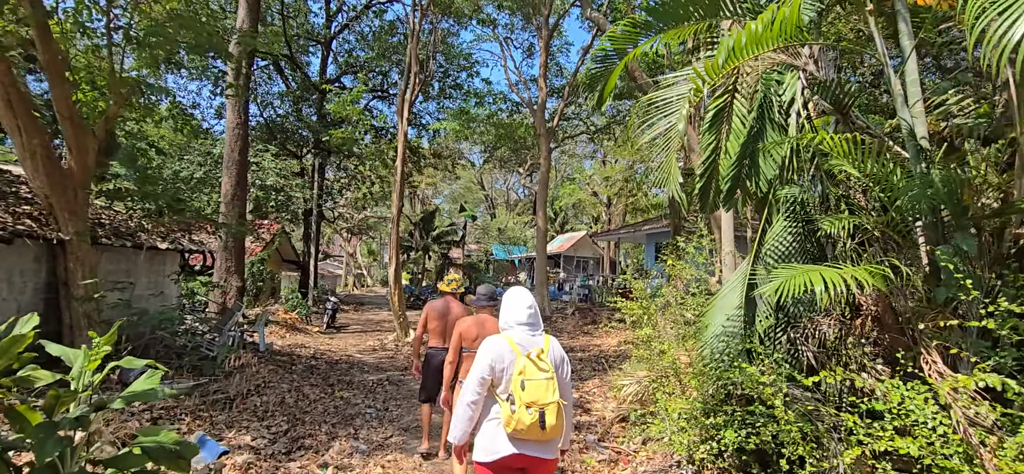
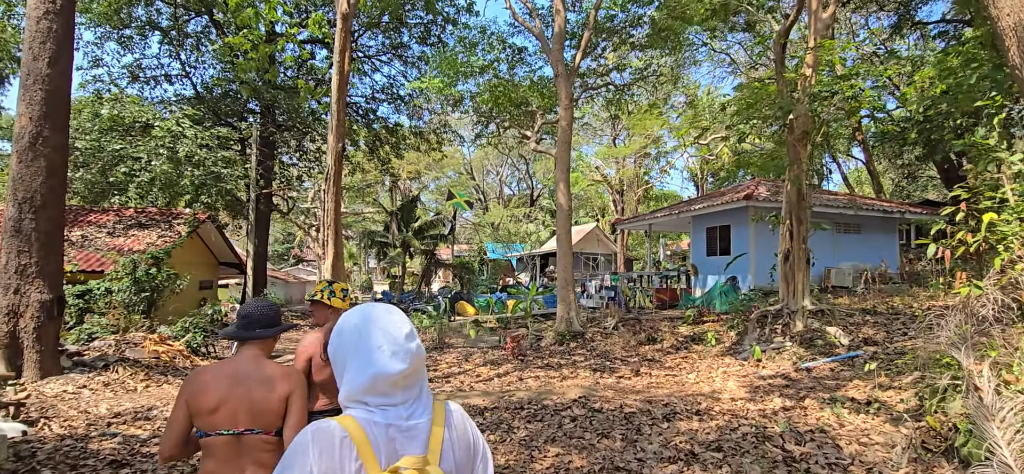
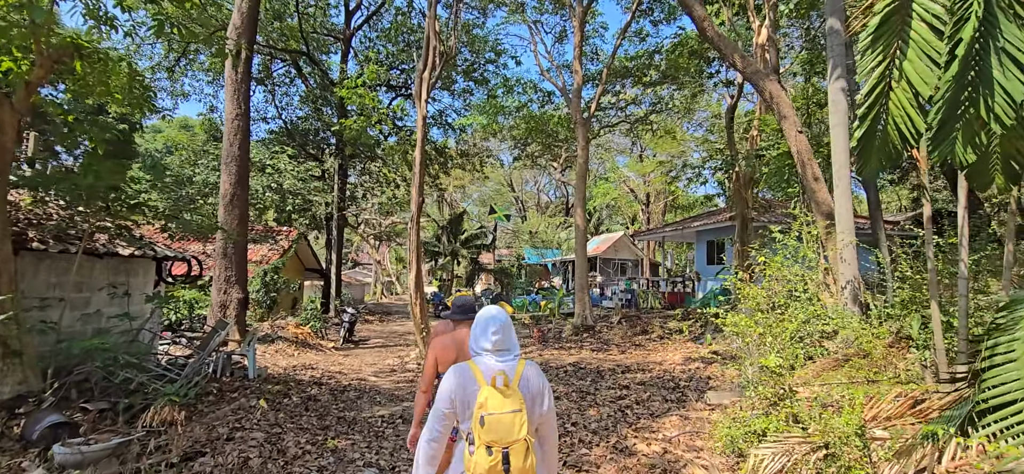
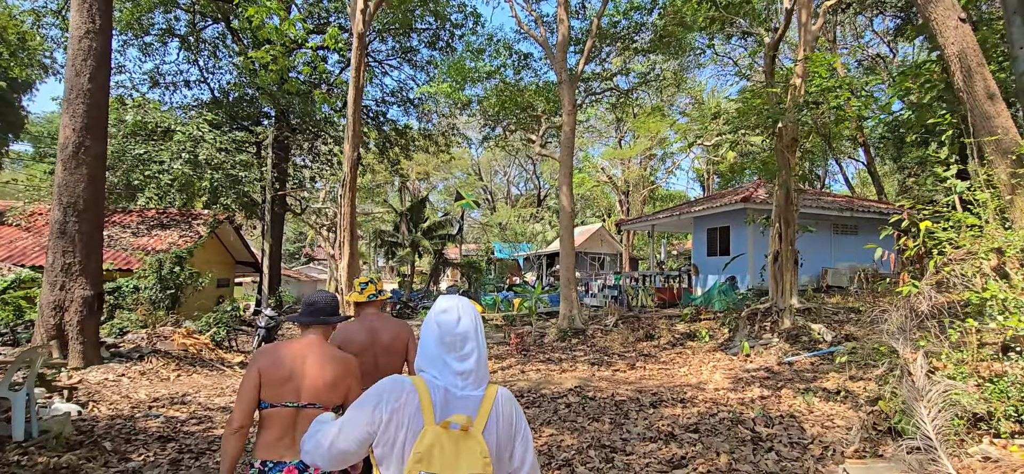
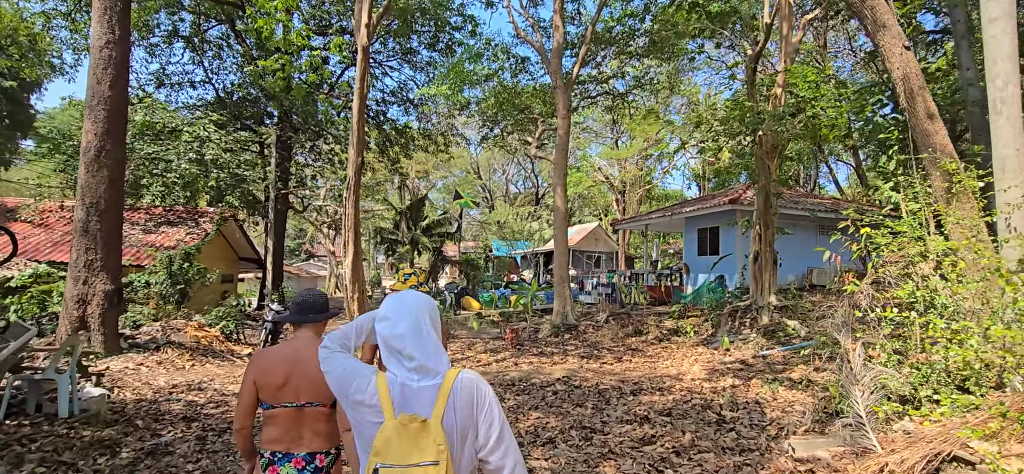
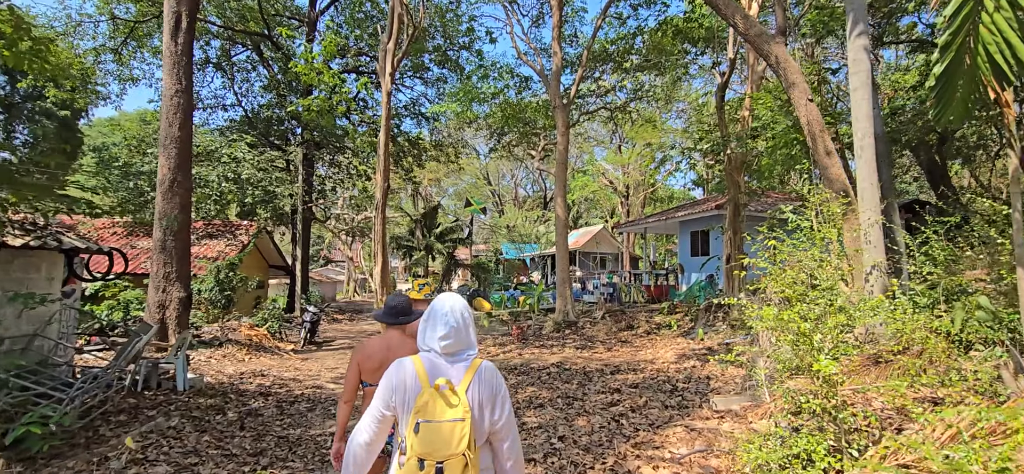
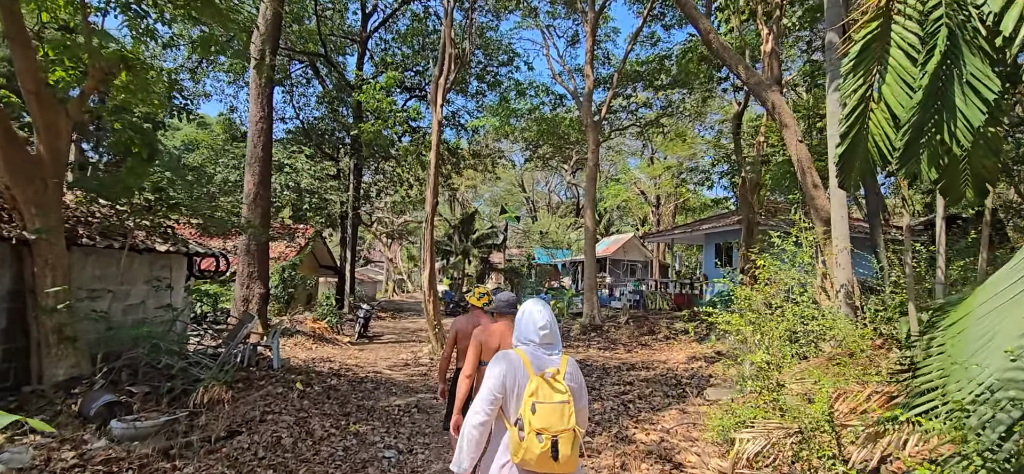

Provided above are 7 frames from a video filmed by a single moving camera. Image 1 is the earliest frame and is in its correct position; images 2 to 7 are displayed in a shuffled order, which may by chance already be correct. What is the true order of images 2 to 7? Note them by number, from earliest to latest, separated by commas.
7, 3, 6, 5, 4, 2
